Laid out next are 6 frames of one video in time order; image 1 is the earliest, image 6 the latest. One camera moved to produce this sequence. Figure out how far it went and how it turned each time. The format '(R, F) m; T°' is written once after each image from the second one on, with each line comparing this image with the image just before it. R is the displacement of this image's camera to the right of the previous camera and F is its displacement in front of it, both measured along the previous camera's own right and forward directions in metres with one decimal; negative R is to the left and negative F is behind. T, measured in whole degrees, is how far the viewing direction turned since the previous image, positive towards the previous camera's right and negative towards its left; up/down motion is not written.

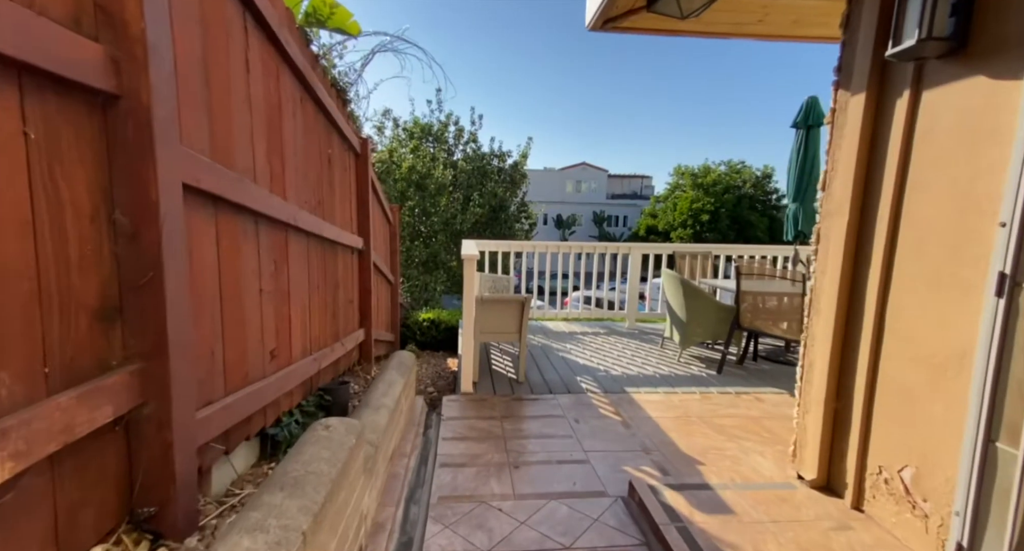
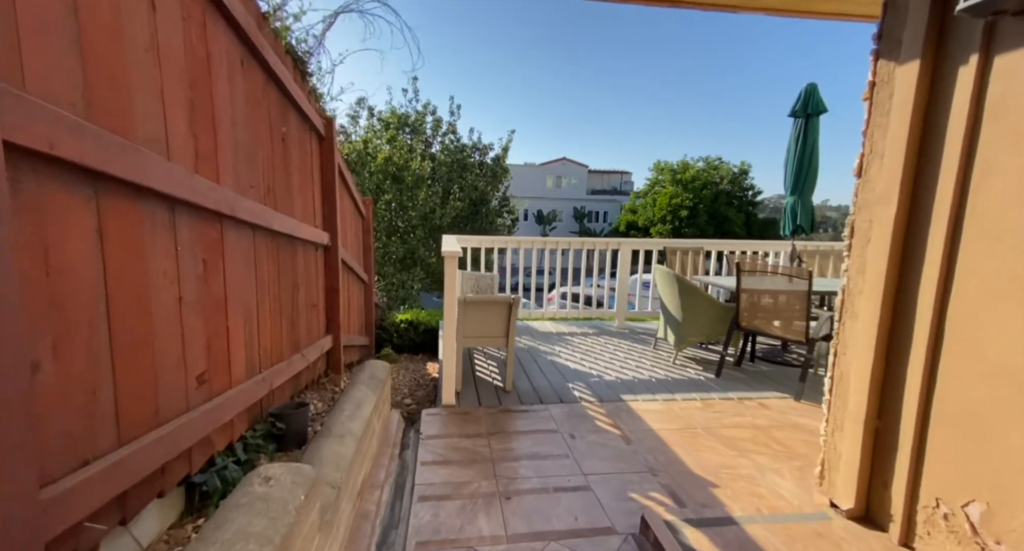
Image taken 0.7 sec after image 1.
(0.0, +0.3) m; +3°
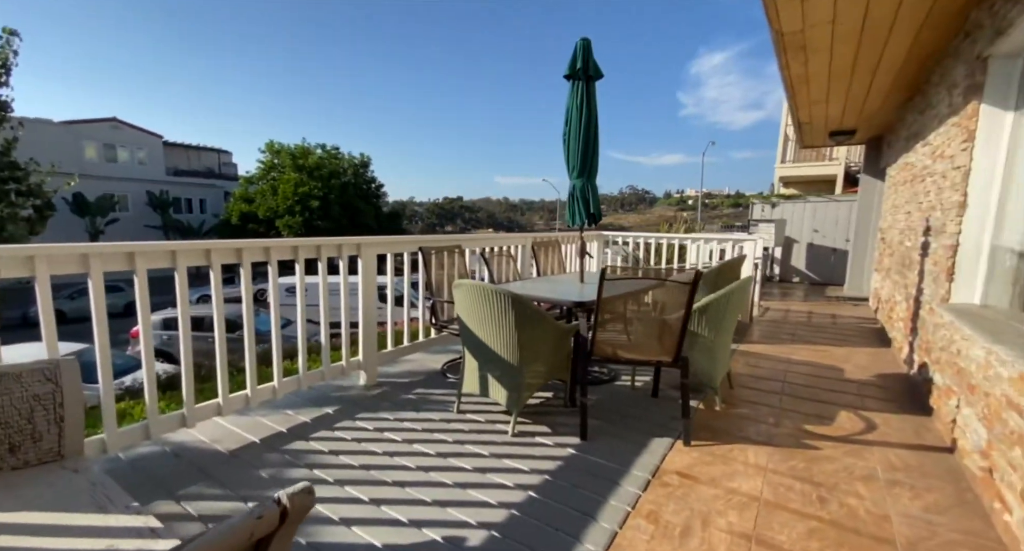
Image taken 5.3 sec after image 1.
(-0.2, +2.2) m; +47°
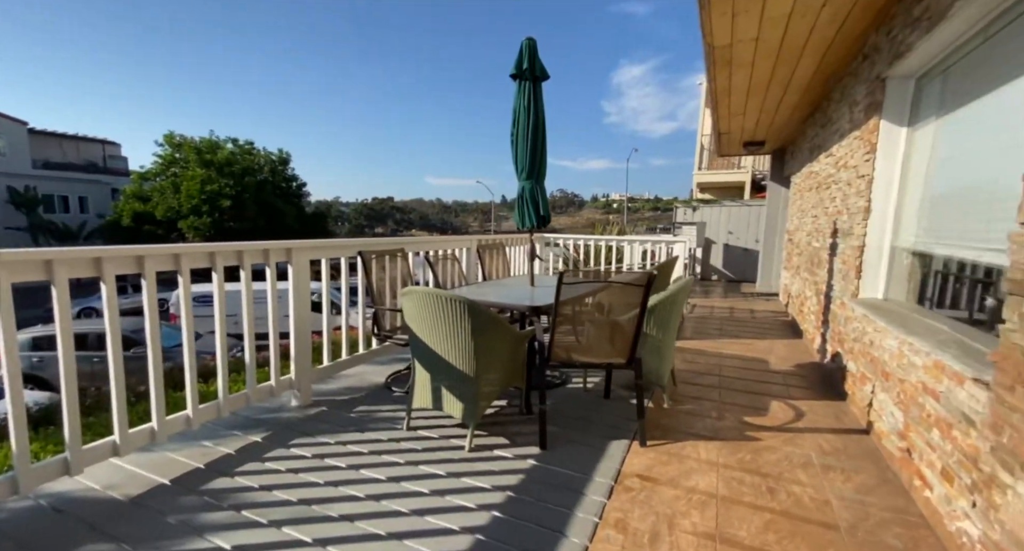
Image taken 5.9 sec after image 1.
(-0.1, +0.1) m; +9°
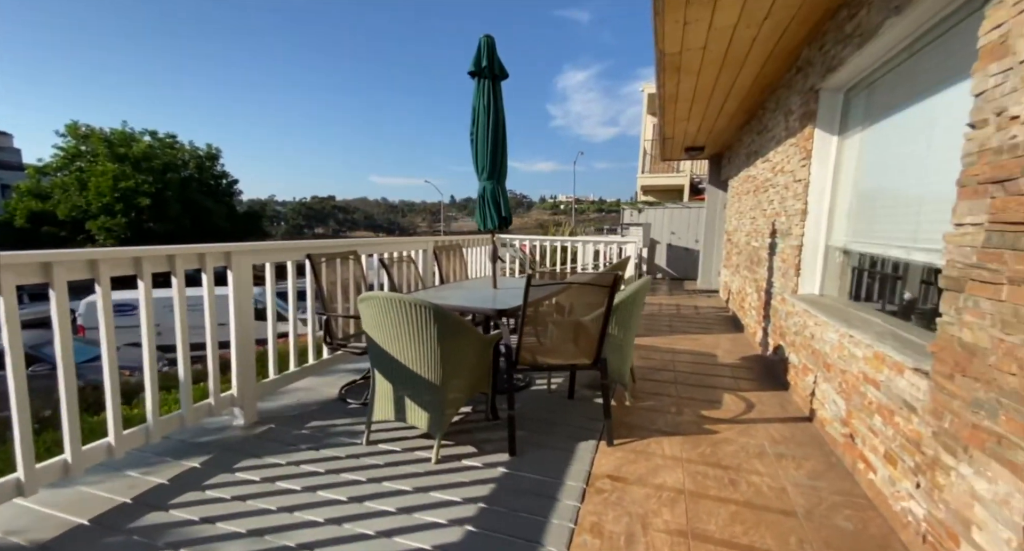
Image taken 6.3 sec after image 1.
(-0.1, +0.1) m; +7°
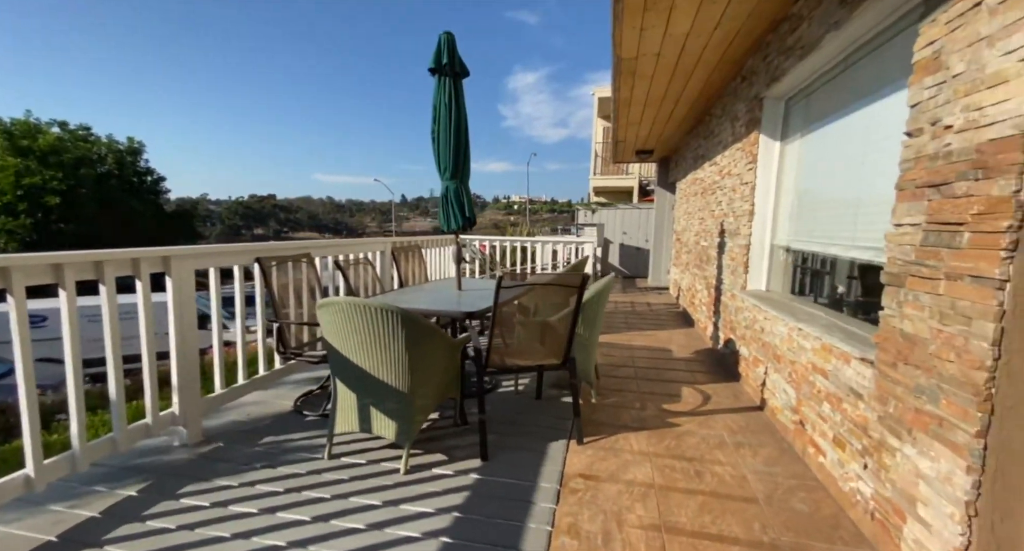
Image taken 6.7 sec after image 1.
(-0.1, 0.0) m; +6°
